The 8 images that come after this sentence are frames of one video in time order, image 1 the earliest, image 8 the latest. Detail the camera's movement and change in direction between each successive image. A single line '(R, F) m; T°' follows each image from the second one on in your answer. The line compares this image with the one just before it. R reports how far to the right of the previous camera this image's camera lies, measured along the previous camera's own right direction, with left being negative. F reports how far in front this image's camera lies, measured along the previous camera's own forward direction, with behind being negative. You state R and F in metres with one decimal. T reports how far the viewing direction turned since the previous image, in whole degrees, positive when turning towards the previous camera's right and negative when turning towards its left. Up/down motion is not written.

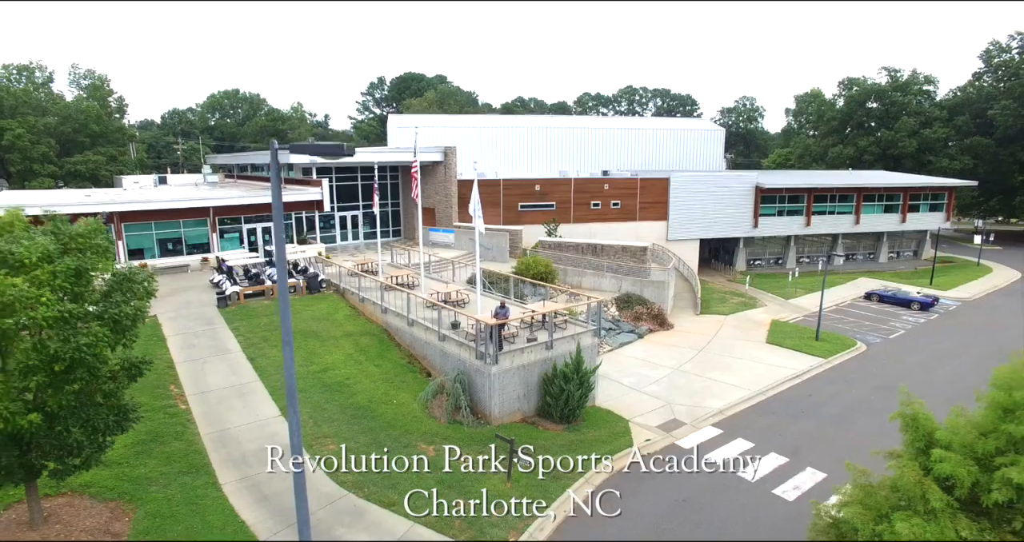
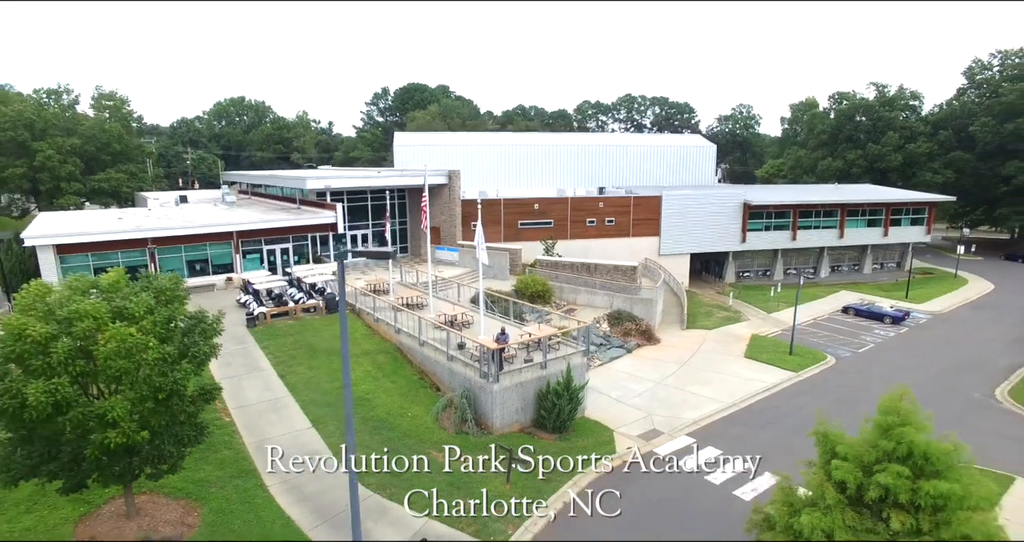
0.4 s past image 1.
(0.0, -1.7) m; 0°
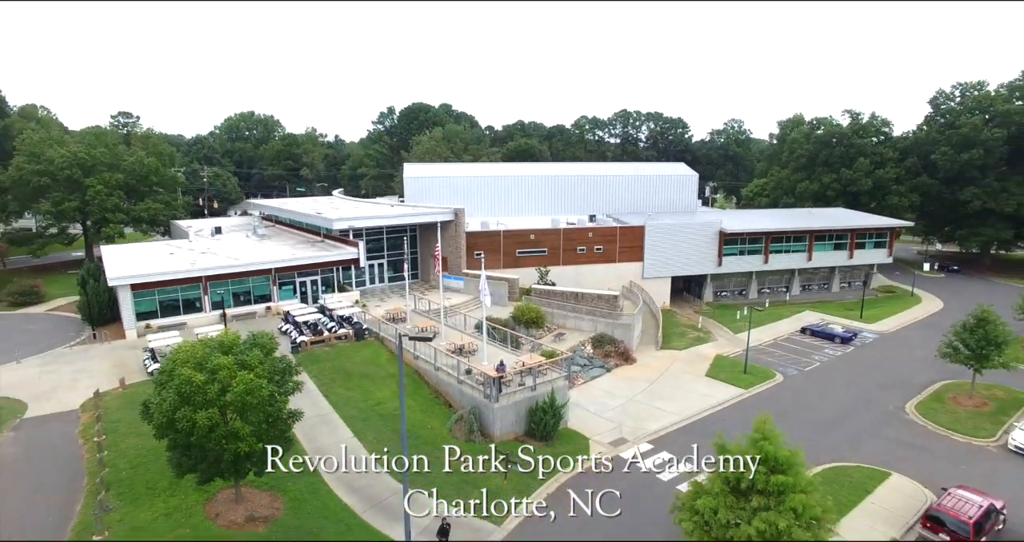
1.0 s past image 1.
(+0.1, -3.6) m; 0°
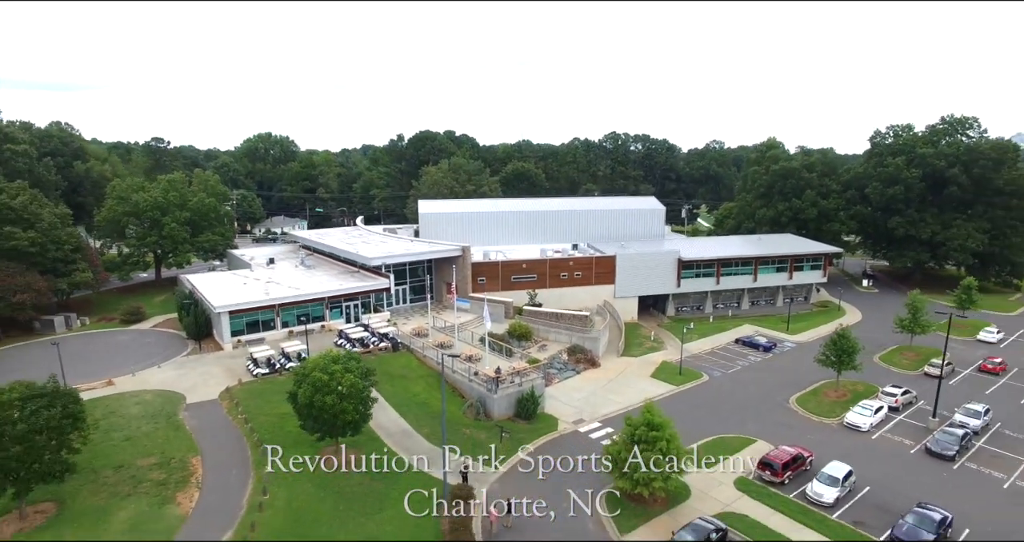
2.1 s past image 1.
(+0.3, -7.9) m; 0°
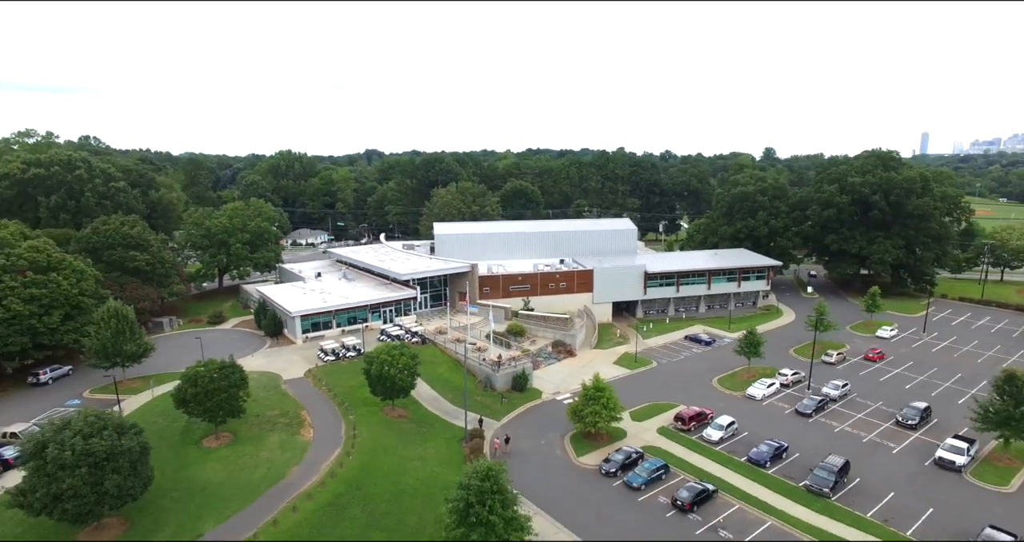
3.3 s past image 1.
(+0.2, -10.1) m; 0°
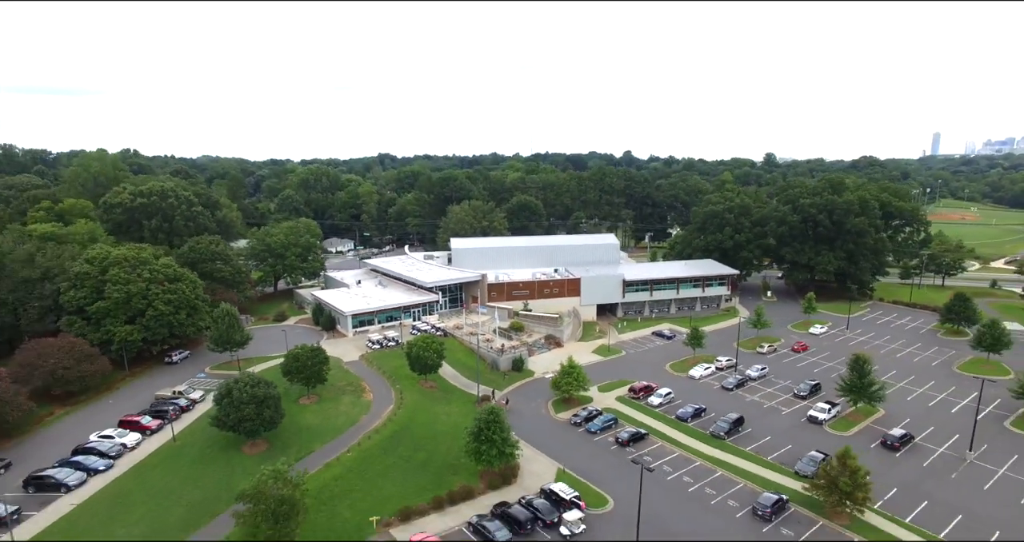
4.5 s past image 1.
(+0.7, -11.7) m; -1°
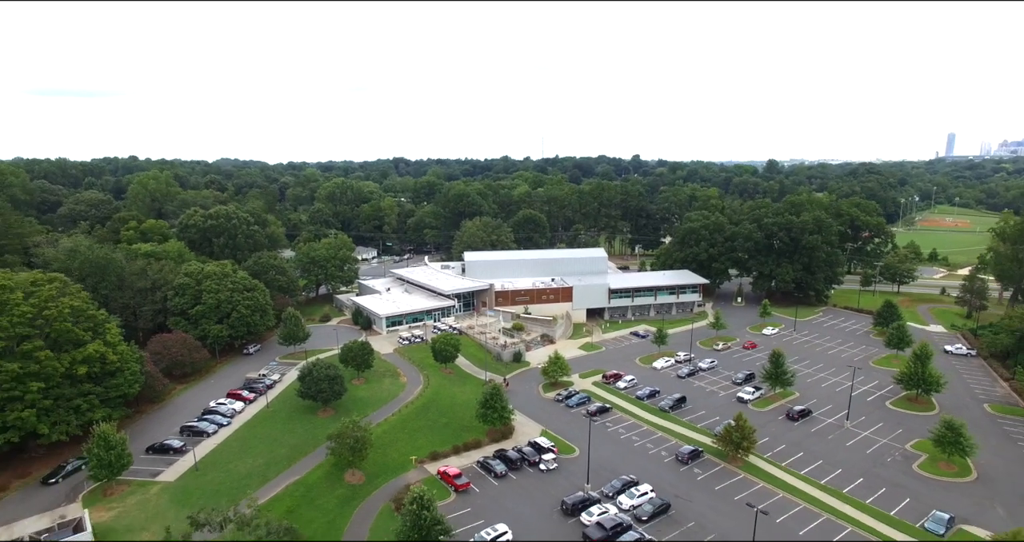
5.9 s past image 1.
(+1.0, -12.2) m; -1°
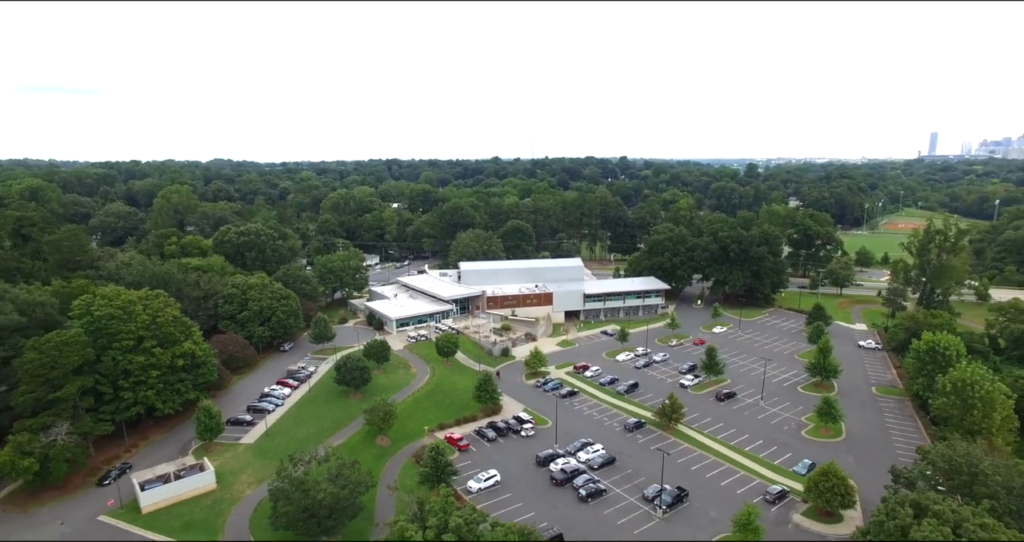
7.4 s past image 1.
(+0.3, -12.4) m; +1°
